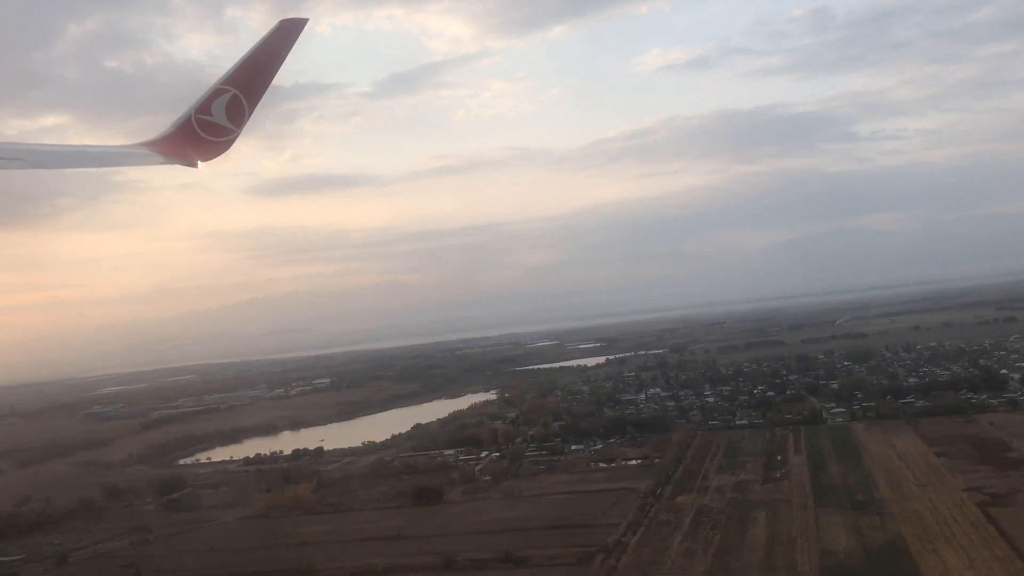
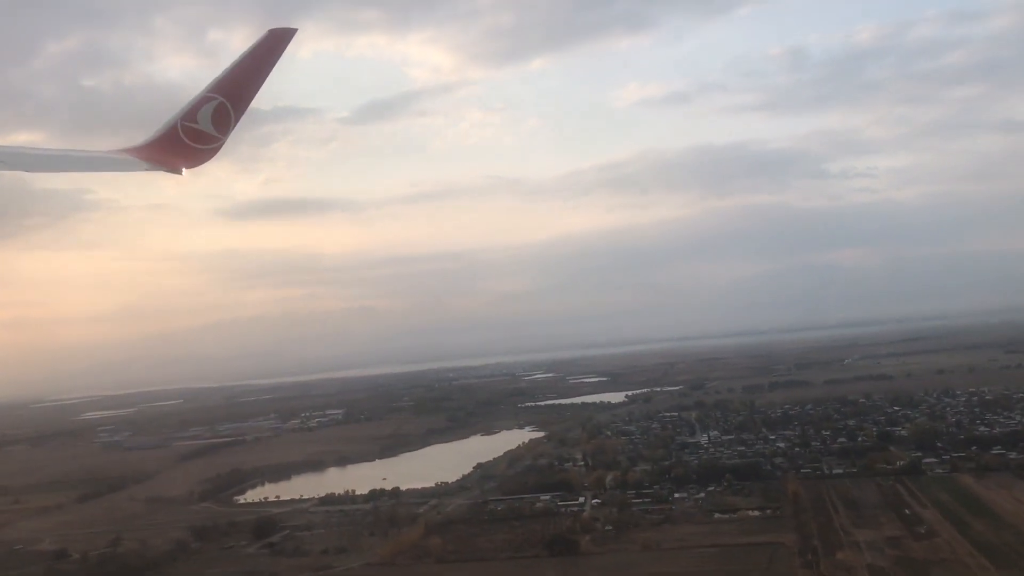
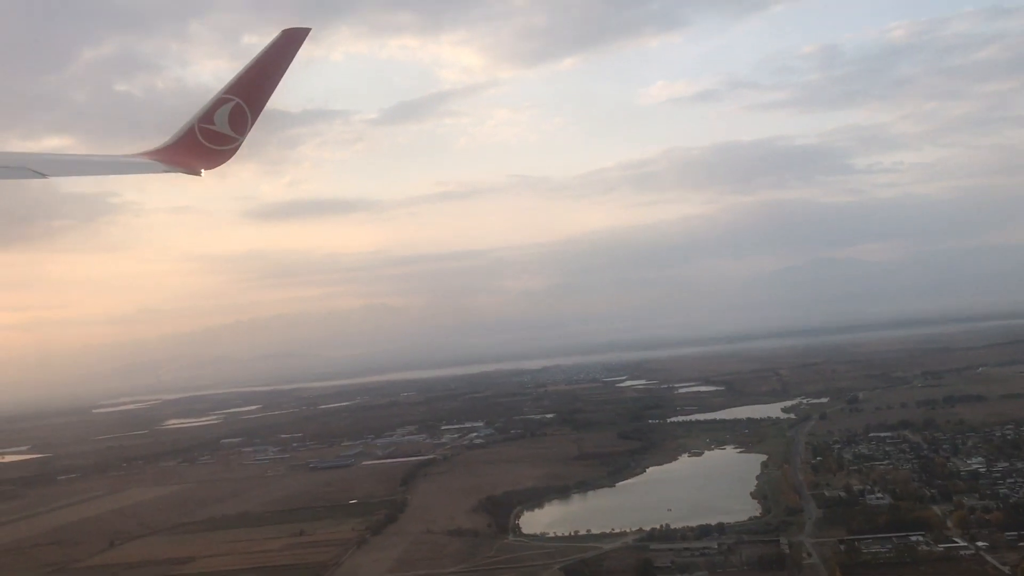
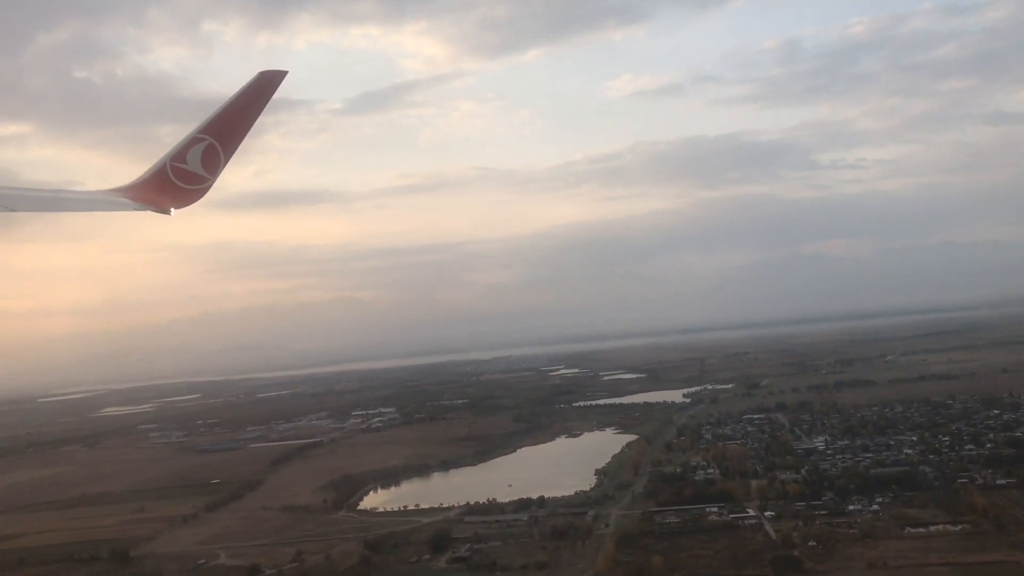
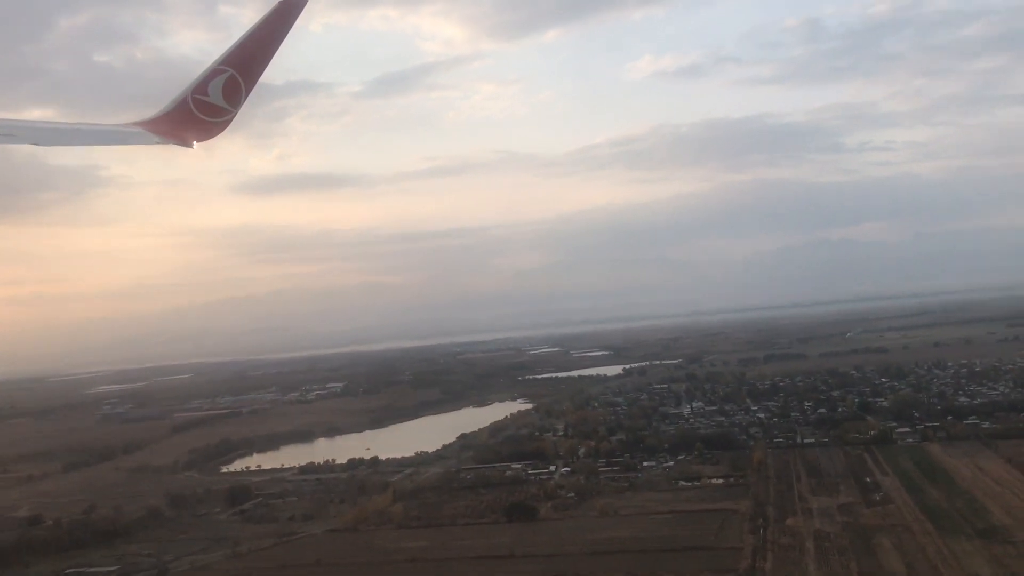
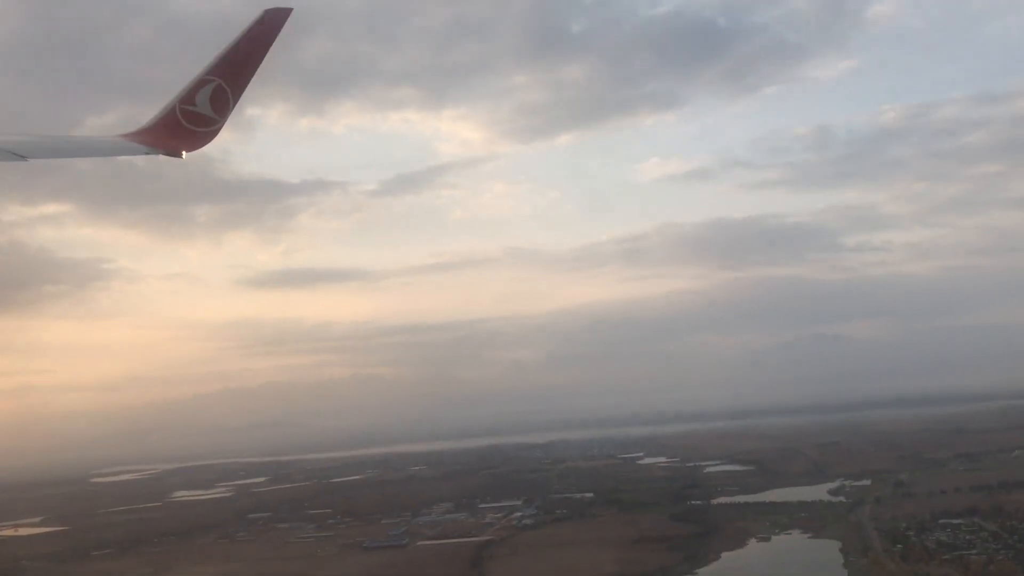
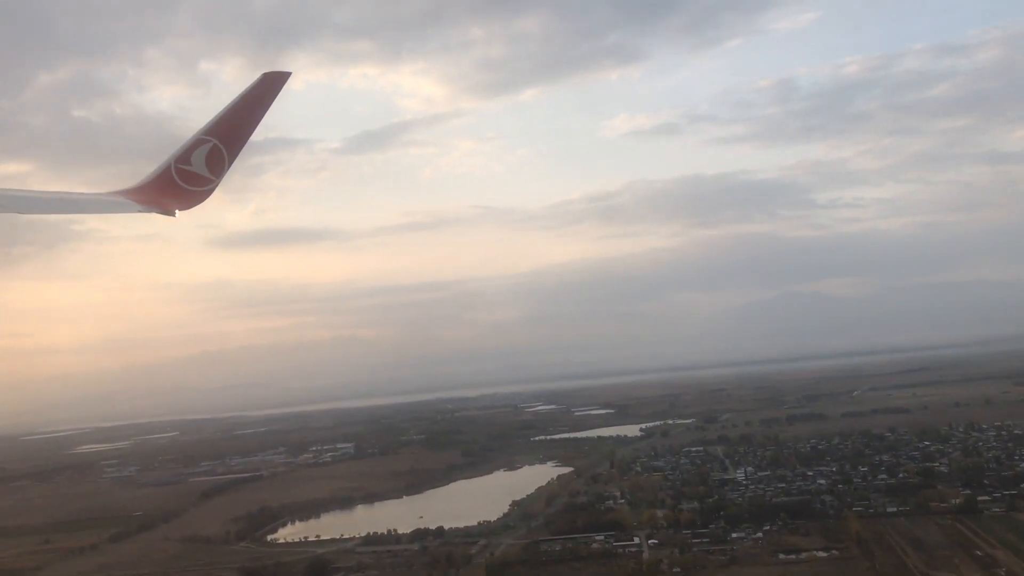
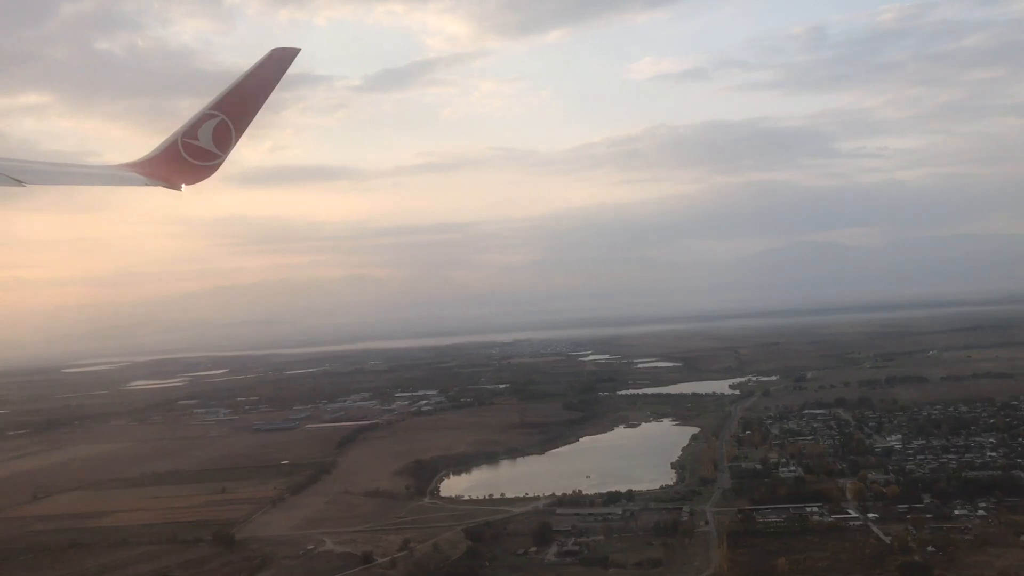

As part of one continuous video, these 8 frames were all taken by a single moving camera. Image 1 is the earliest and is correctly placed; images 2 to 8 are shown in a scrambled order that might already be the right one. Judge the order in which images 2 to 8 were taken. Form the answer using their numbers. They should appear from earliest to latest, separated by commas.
5, 2, 7, 4, 8, 3, 6
